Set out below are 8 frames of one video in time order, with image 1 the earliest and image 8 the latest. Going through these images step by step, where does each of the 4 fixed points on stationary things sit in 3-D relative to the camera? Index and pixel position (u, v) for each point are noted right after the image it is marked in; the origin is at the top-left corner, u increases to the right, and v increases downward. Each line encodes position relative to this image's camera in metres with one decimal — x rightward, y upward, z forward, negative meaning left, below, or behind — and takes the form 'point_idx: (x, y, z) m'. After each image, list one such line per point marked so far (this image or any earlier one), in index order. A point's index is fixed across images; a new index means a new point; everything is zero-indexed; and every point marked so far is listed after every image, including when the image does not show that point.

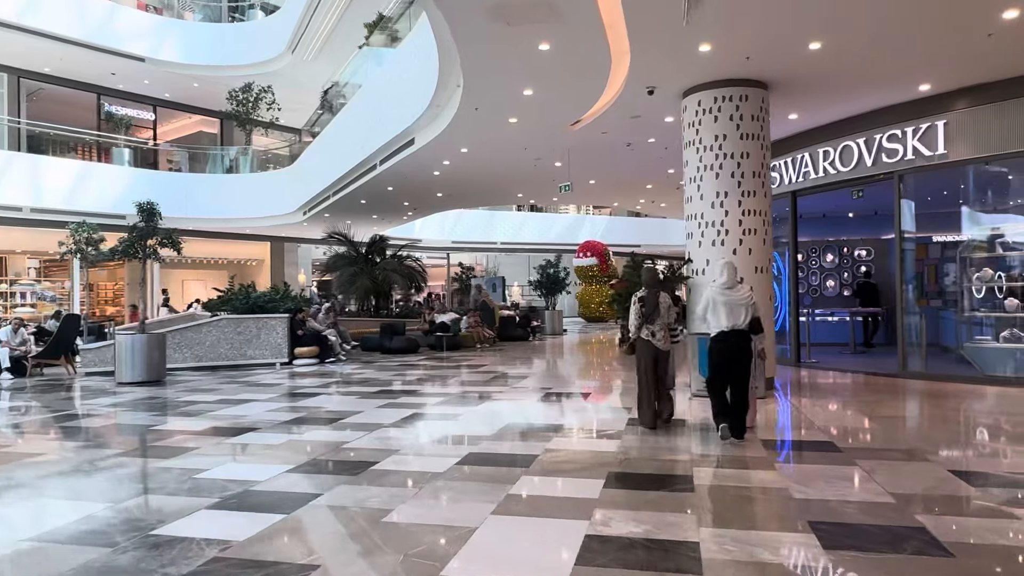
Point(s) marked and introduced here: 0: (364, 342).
0: (-2.8, -1.1, +13.2) m
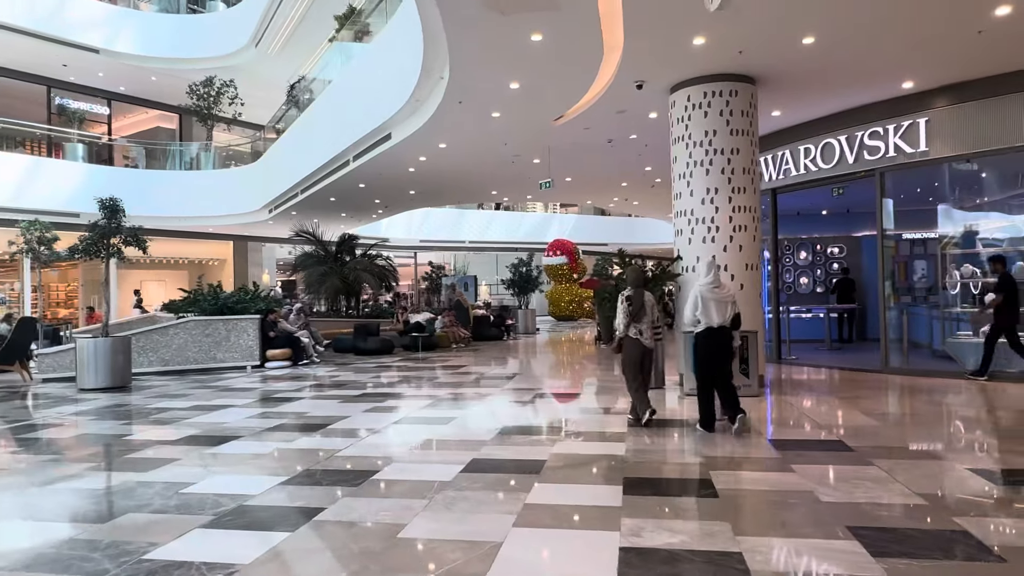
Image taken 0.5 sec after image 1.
0: (-3.3, -1.1, +12.8) m
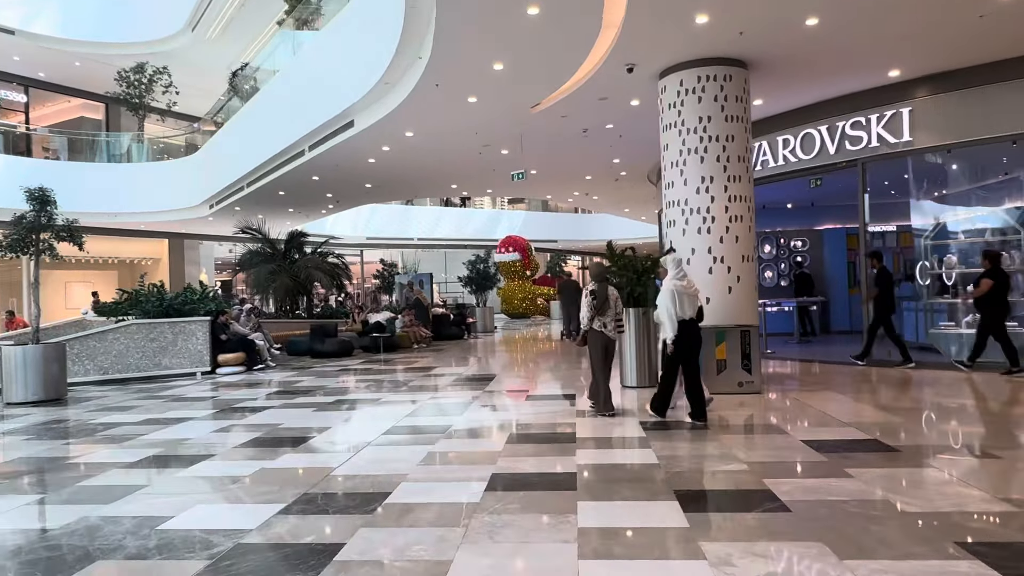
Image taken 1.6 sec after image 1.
0: (-3.9, -1.0, +12.1) m
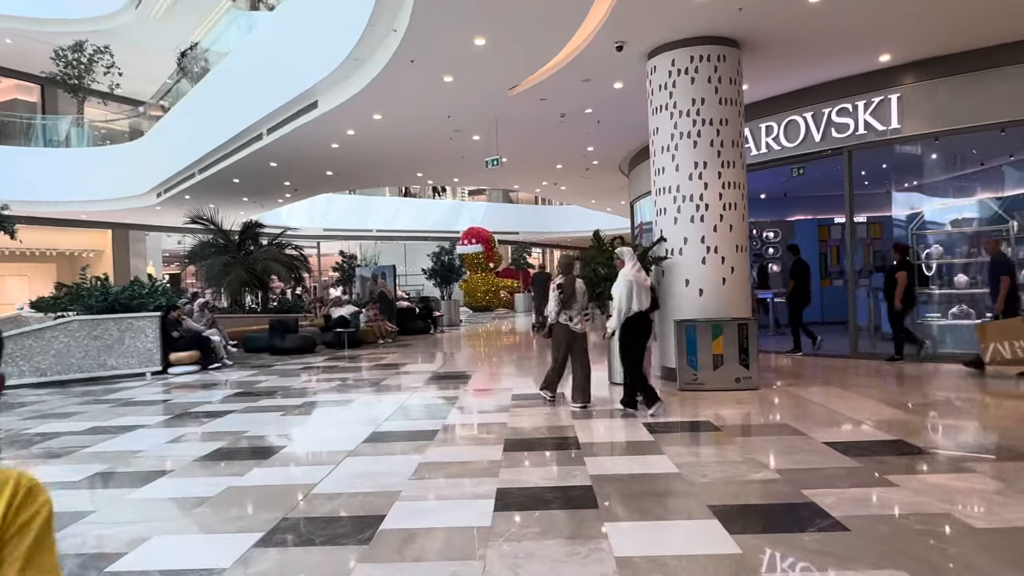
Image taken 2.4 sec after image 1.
0: (-4.4, -0.9, +11.4) m
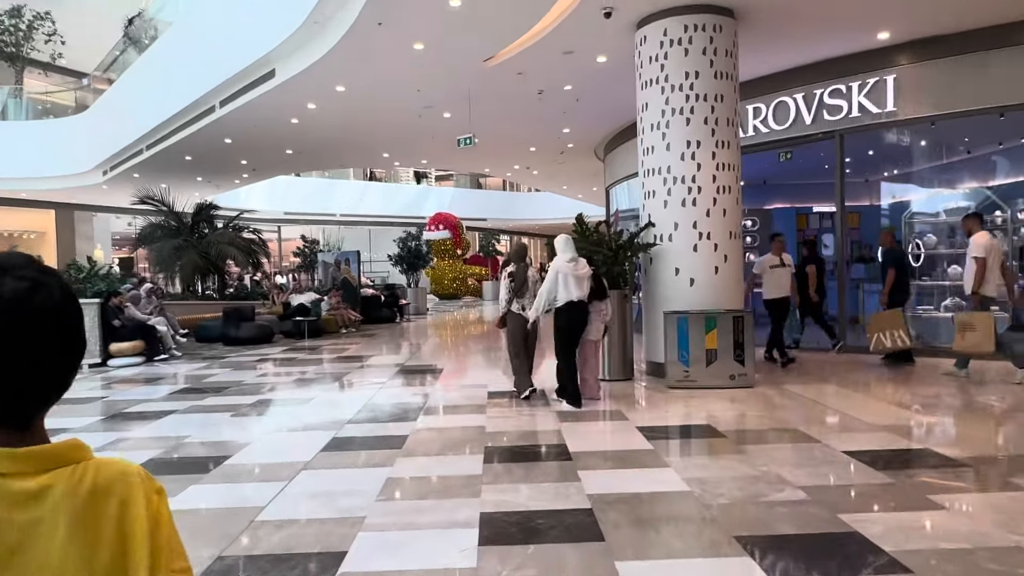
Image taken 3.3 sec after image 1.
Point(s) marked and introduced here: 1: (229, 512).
0: (-4.8, -0.7, +10.6) m
1: (-1.3, -1.0, +3.0) m
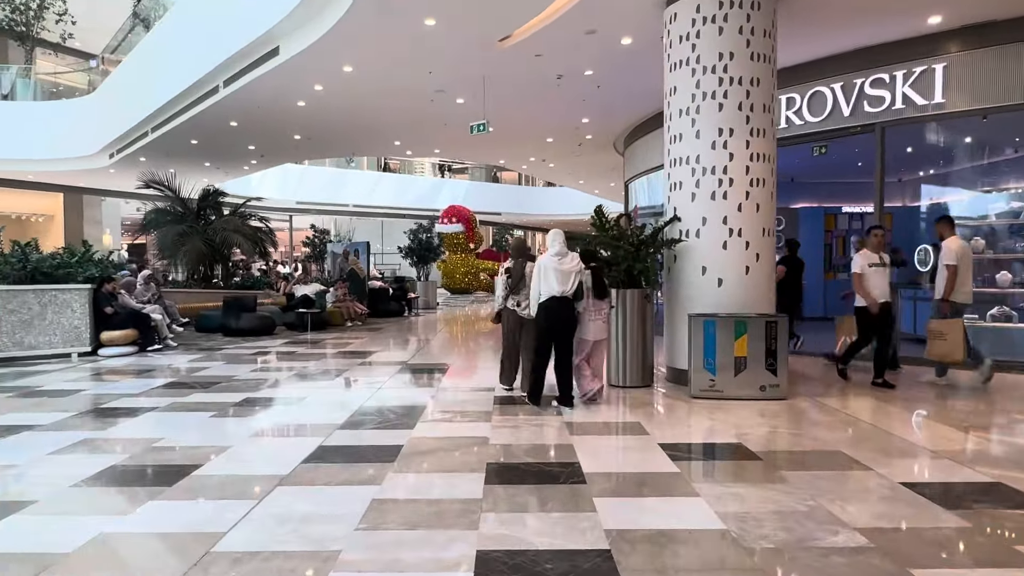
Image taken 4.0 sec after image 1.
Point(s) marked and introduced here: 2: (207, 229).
0: (-4.7, -0.5, +10.2) m
1: (-1.2, -0.9, +2.6) m
2: (-5.9, +1.1, +13.1) m
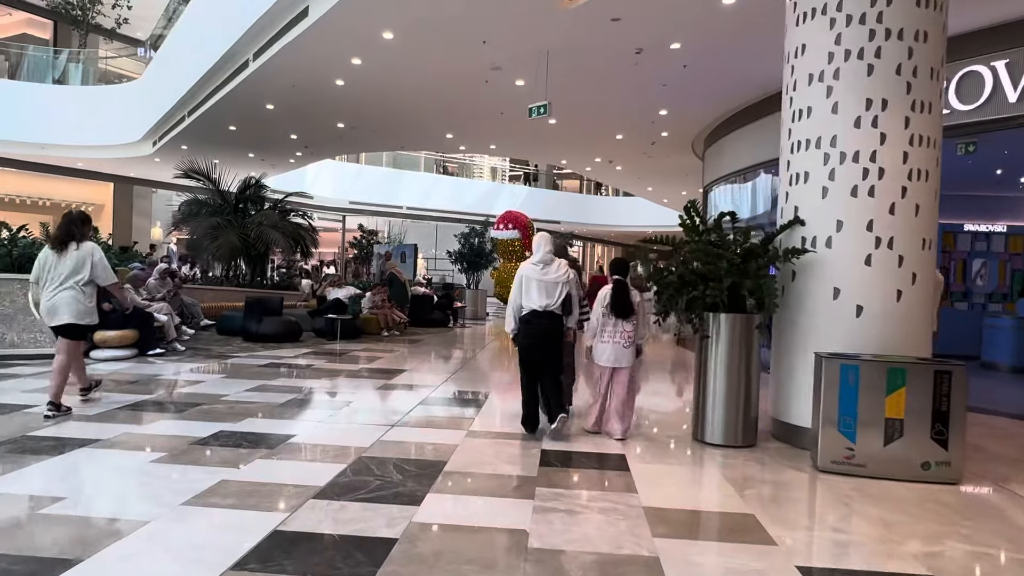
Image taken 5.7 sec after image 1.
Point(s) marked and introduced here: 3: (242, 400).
0: (-3.9, -0.5, +9.2) m
1: (-1.2, -0.9, +1.3) m
2: (-4.8, +1.2, +12.3) m
3: (-2.1, -0.9, +5.2) m
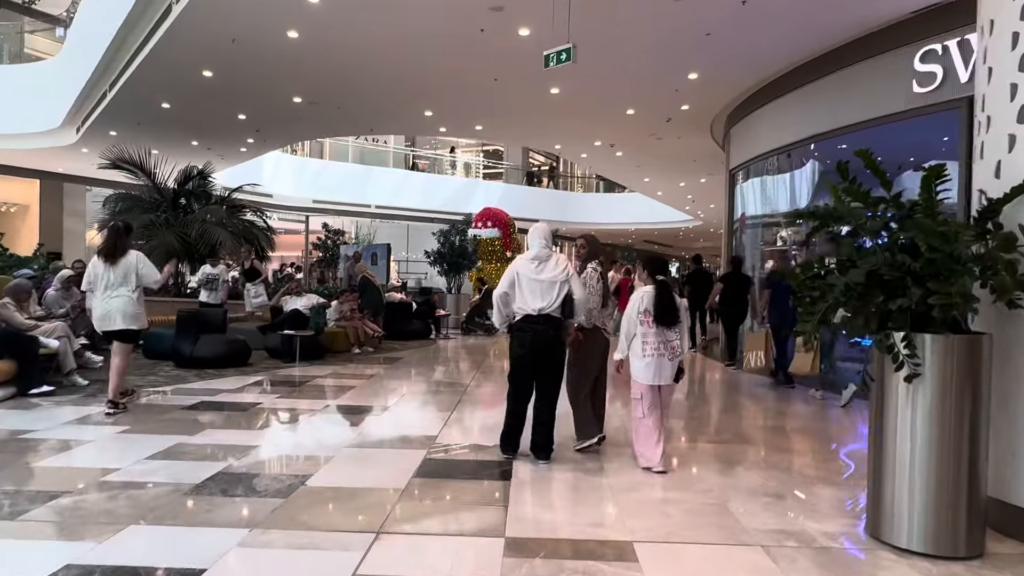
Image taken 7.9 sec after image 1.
0: (-3.9, -0.6, +7.3) m
1: (-0.8, -1.0, -0.4) m
2: (-5.0, +1.0, +10.3) m
3: (-1.9, -1.0, +3.4) m
